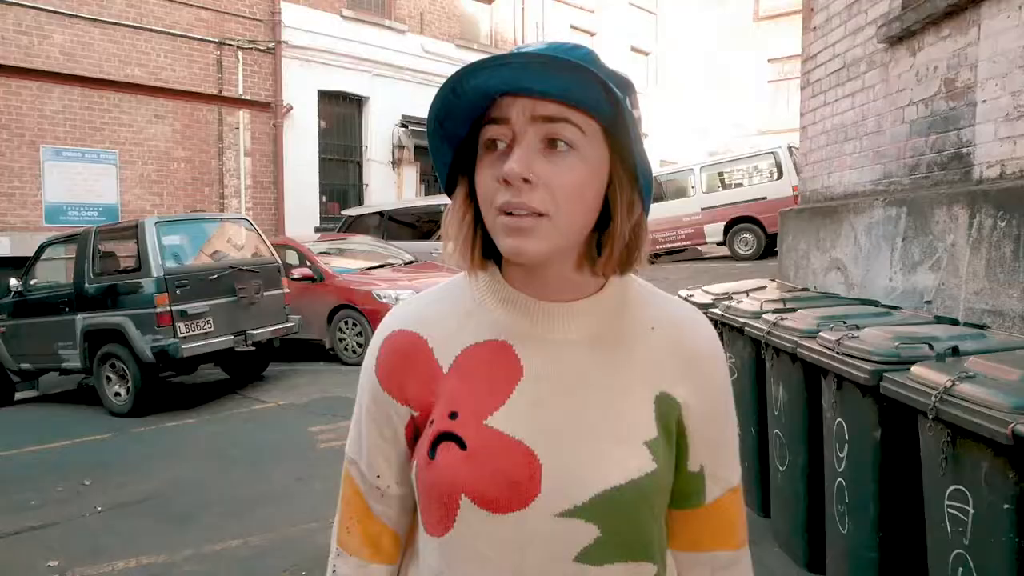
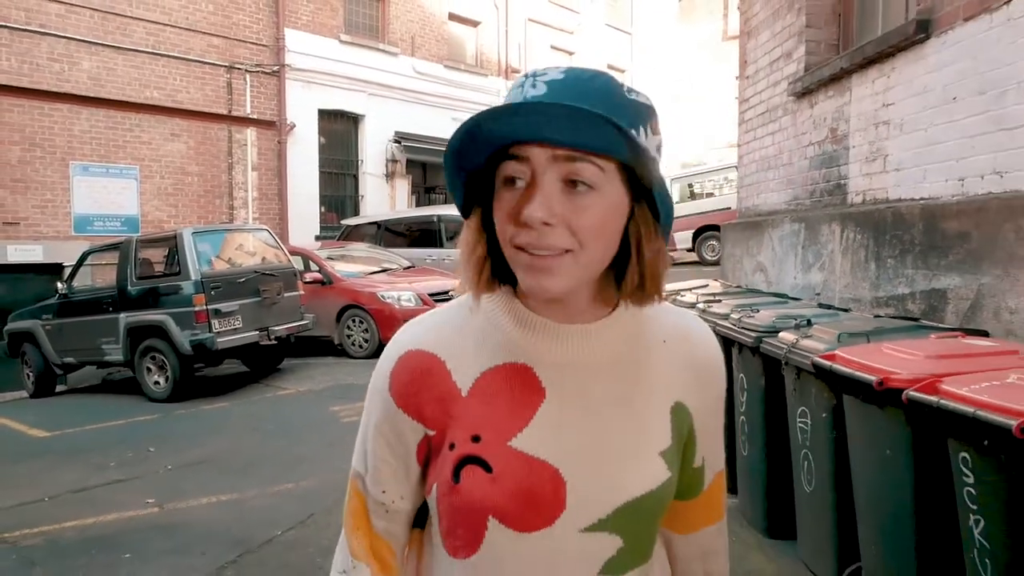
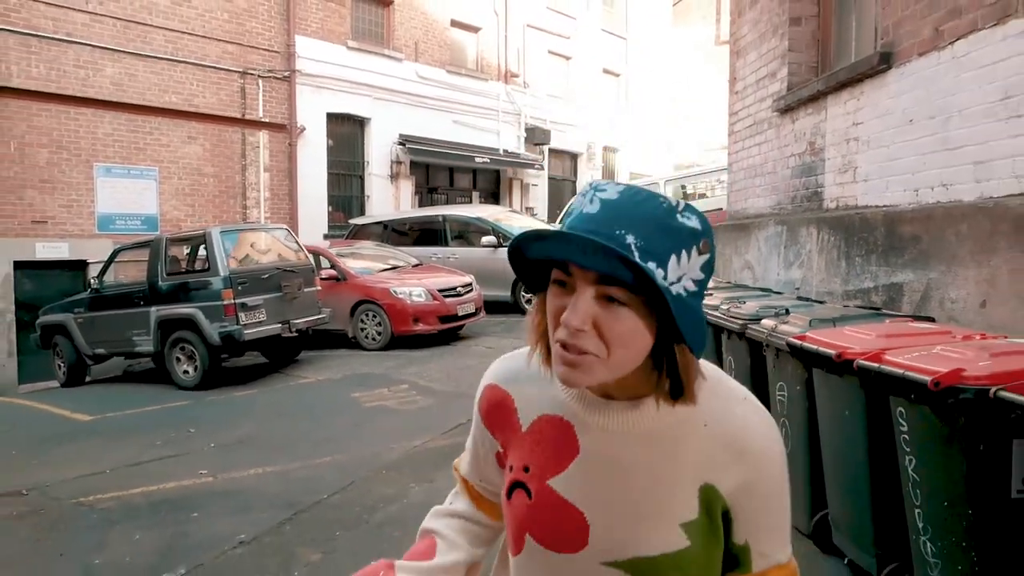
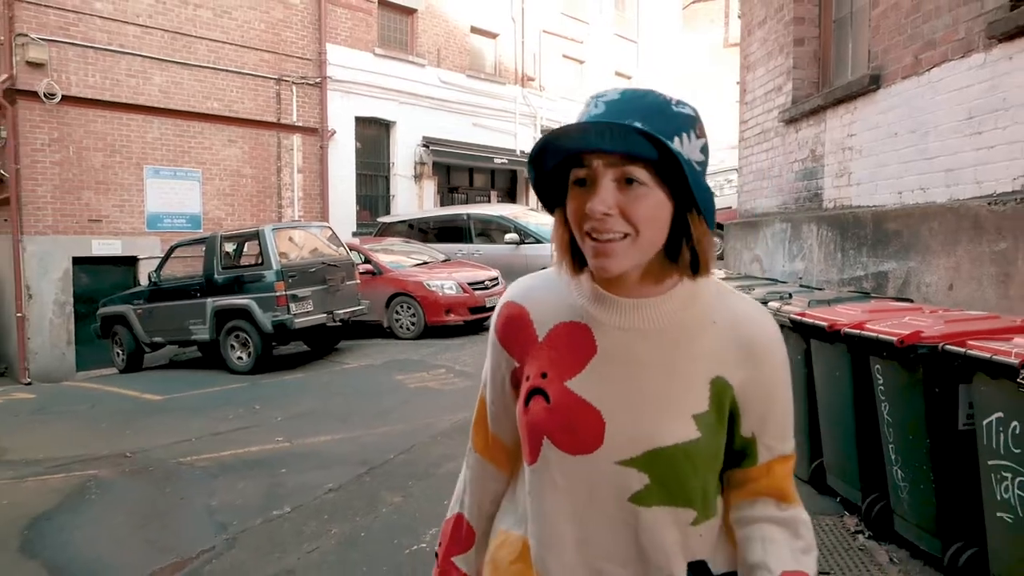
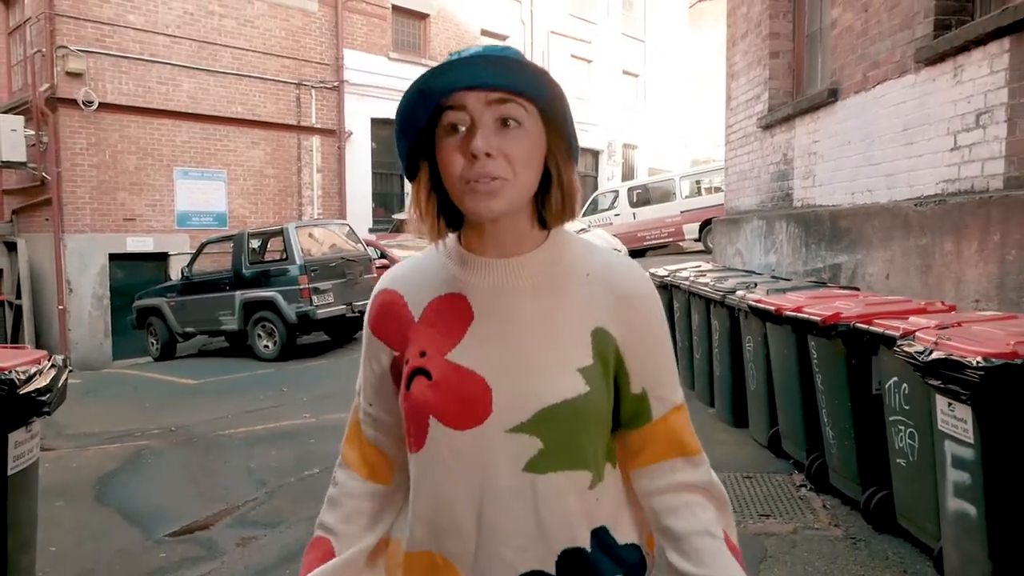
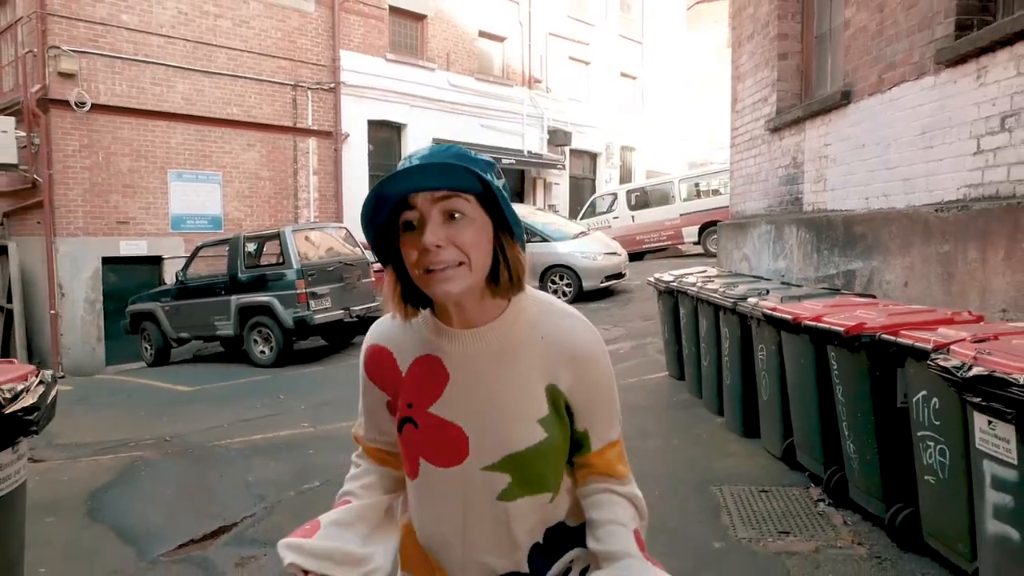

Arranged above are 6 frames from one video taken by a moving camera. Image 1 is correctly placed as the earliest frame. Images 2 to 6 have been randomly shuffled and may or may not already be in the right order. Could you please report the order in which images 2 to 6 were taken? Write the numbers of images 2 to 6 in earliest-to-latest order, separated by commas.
2, 3, 4, 6, 5
